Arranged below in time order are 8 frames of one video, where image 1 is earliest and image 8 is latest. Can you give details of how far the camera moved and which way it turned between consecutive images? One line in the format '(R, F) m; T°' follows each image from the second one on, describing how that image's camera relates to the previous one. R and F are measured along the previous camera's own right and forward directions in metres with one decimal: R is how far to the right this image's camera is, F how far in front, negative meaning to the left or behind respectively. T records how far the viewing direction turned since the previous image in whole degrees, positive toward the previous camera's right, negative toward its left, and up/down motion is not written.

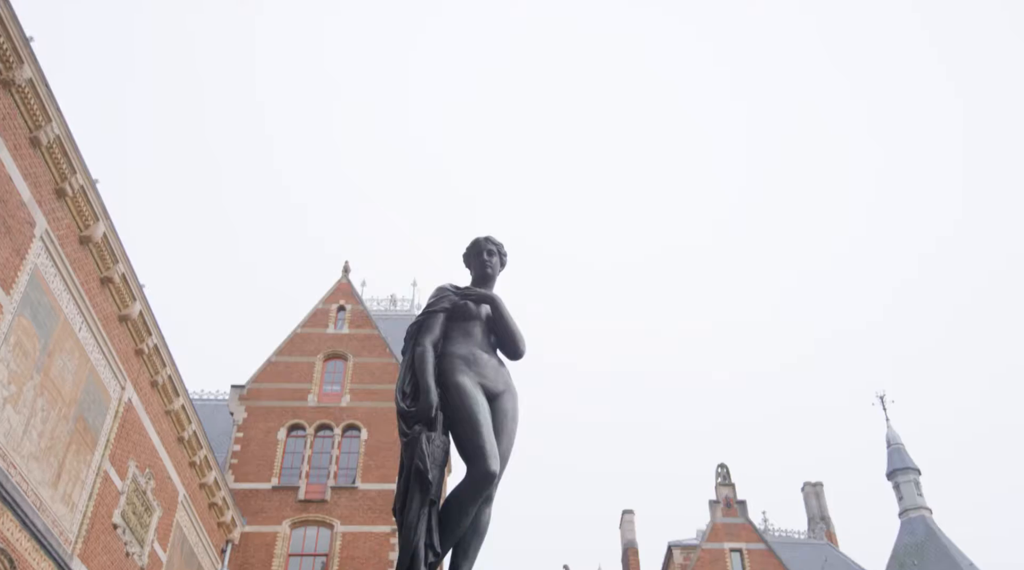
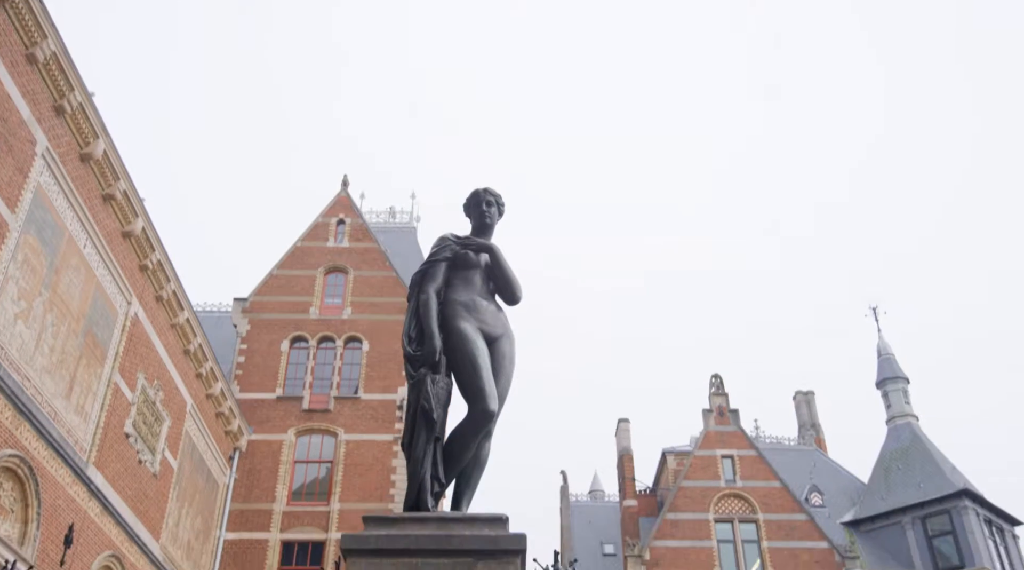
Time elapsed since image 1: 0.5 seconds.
(0.0, -0.4) m; 0°
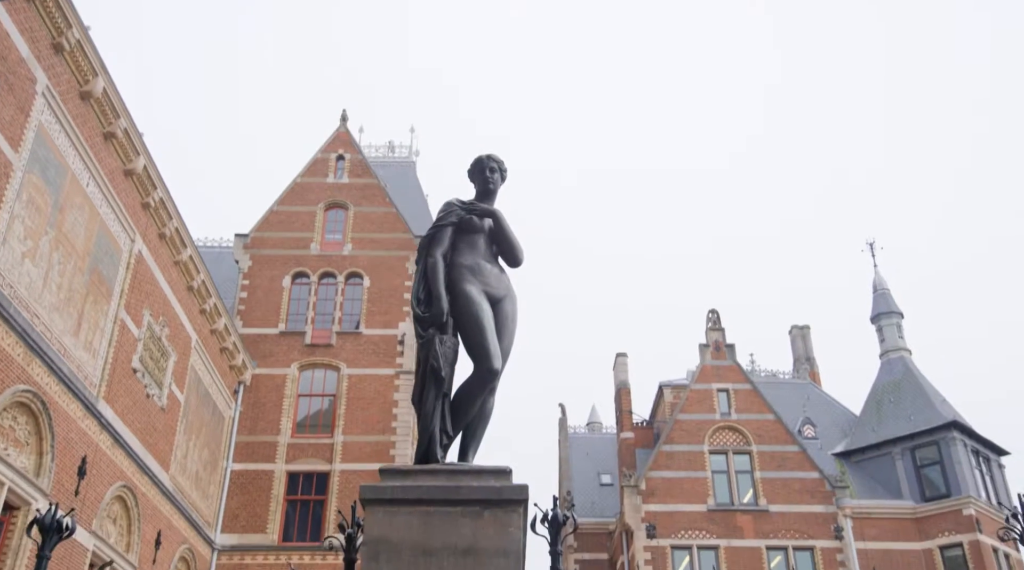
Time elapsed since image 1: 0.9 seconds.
(0.0, -0.3) m; 0°
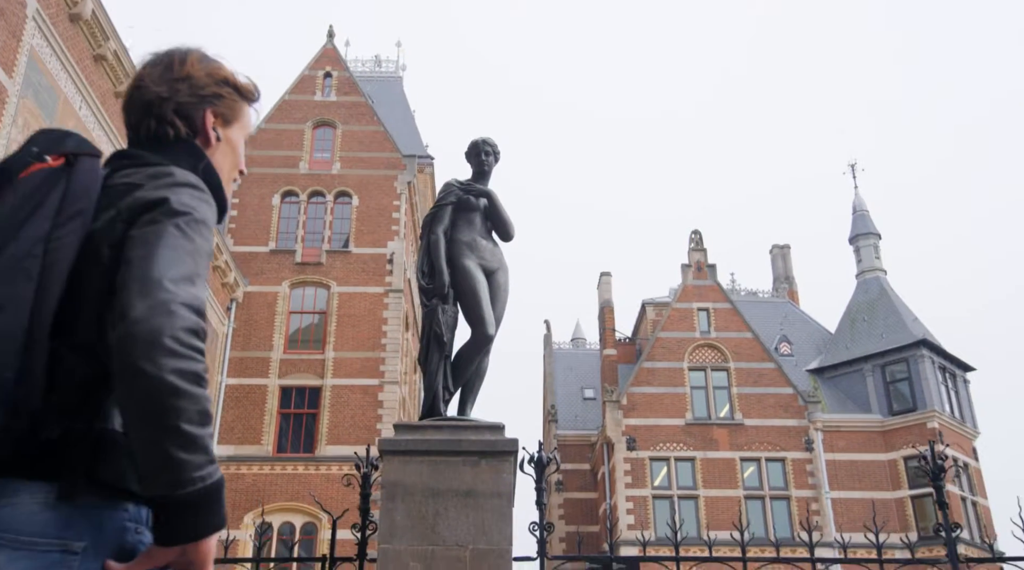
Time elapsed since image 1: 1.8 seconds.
(0.0, -0.7) m; +1°
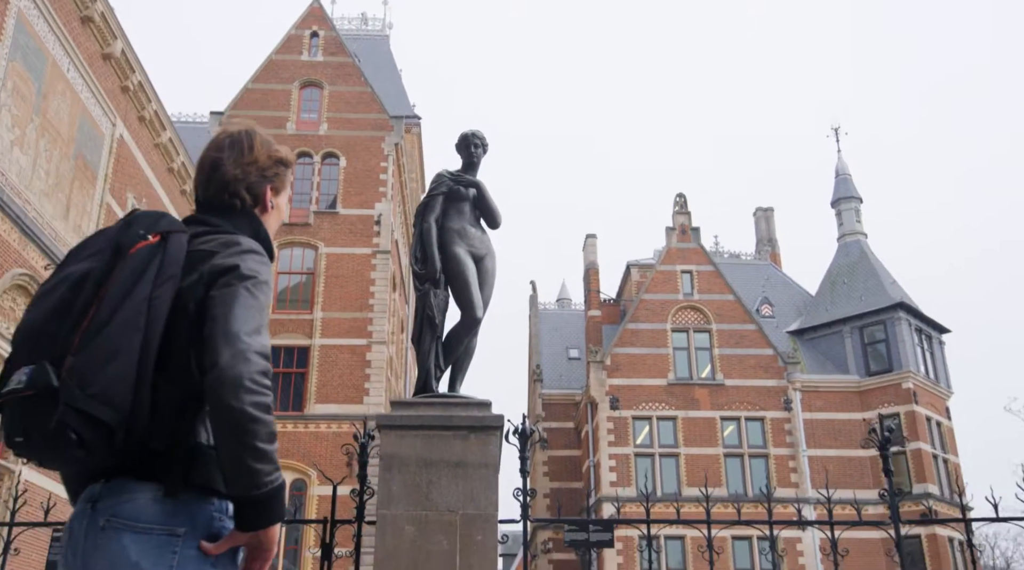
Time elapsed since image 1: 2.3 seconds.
(0.0, -0.4) m; +1°
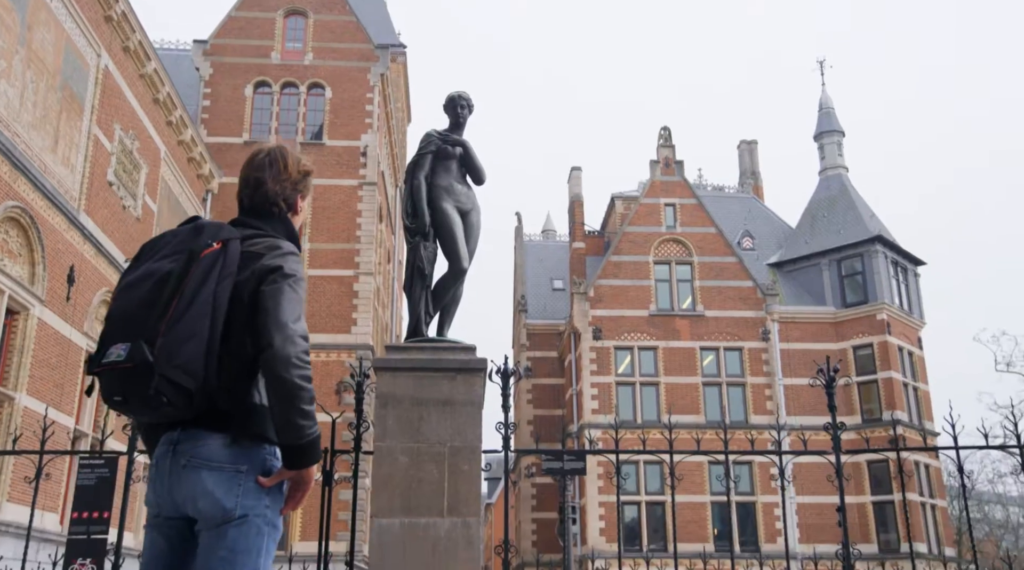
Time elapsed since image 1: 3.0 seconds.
(0.0, -0.5) m; +1°
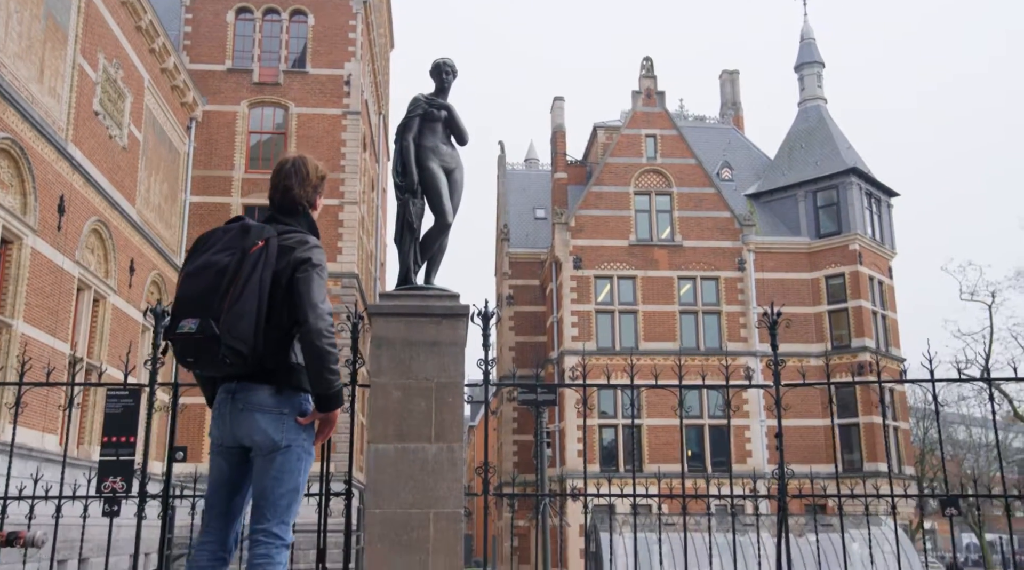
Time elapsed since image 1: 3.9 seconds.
(0.0, -0.7) m; +1°
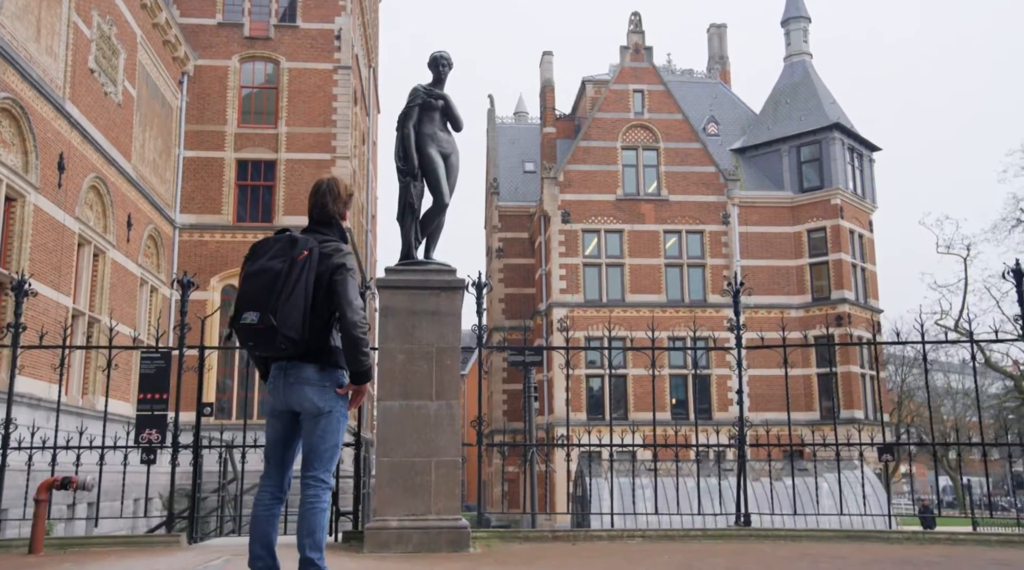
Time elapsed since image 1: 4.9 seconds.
(0.0, -0.8) m; +1°
